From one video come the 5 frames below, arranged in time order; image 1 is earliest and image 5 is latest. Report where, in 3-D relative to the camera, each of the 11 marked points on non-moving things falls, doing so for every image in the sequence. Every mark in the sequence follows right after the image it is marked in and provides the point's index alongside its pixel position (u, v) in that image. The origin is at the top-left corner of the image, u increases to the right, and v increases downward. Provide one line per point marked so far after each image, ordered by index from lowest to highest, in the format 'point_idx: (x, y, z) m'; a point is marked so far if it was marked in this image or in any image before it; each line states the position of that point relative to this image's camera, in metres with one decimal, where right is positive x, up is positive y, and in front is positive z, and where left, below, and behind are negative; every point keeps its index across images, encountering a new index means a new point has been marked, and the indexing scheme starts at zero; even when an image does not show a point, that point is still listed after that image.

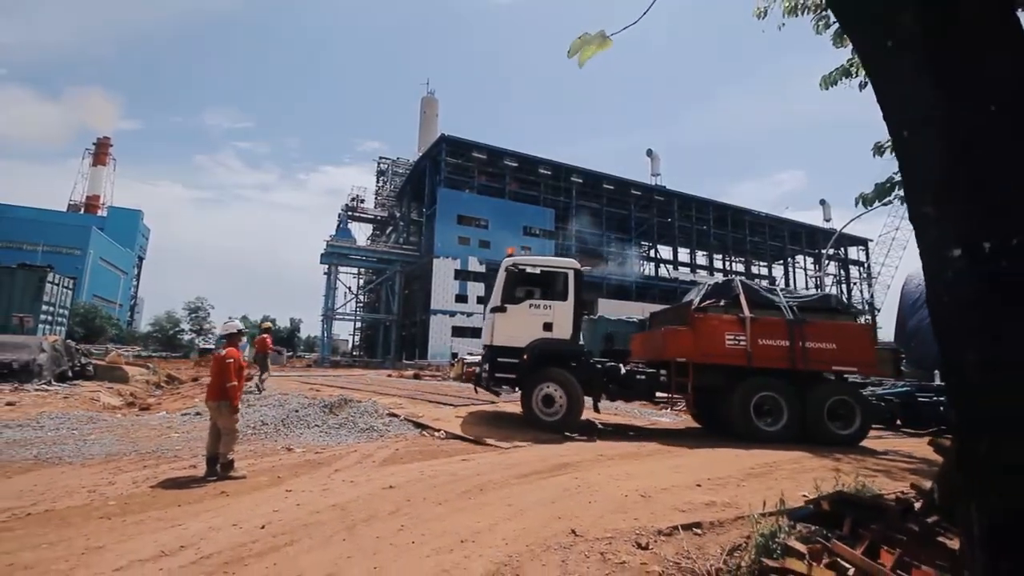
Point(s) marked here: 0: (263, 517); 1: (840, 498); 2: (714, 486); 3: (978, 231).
0: (-2.1, -1.9, +5.3) m
1: (+1.9, -1.2, +3.7) m
2: (+2.2, -2.2, +6.8) m
3: (+1.0, +0.1, +1.4) m
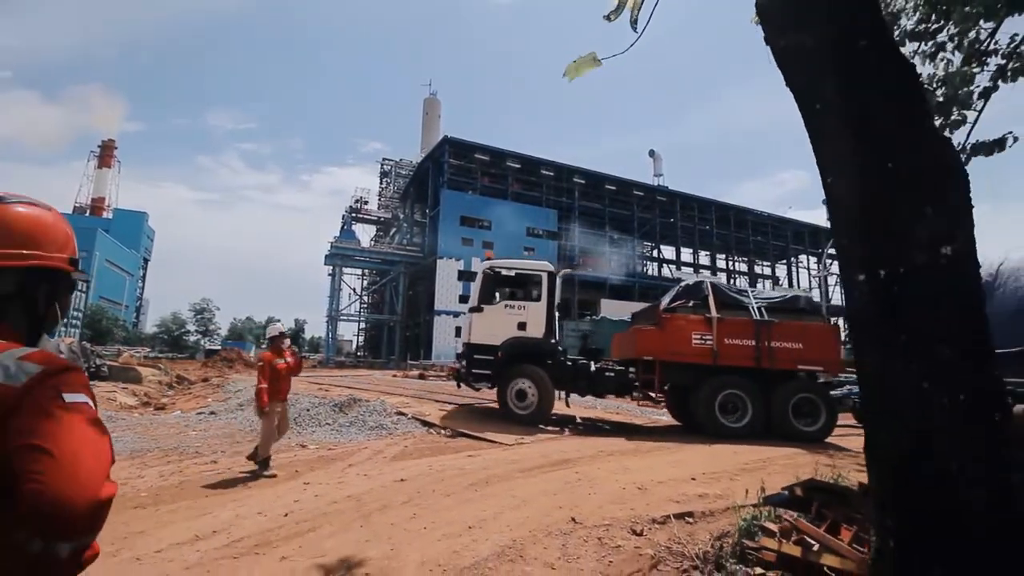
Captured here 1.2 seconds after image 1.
0: (-2.1, -2.0, +5.7) m
1: (+2.0, -1.3, +4.1) m
2: (+2.3, -2.2, +7.1) m
3: (+1.0, +0.1, +1.8) m
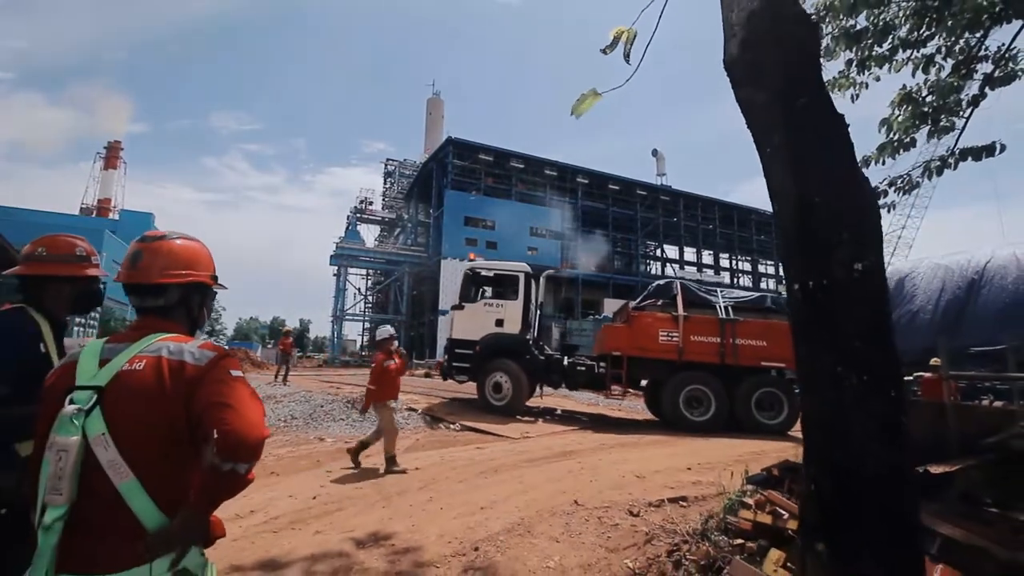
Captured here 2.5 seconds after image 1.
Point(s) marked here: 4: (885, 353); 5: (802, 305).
0: (-2.0, -2.0, +6.2) m
1: (+2.0, -1.3, +4.6) m
2: (+2.3, -2.2, +7.7) m
3: (+1.1, +0.1, +2.3) m
4: (+1.3, -0.2, +2.2) m
5: (+1.1, -0.1, +2.3) m
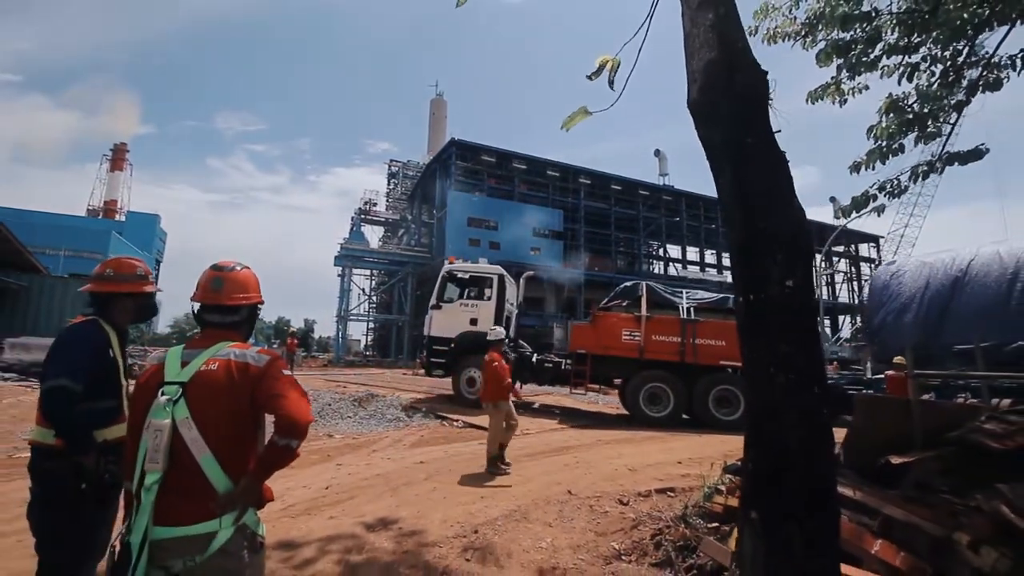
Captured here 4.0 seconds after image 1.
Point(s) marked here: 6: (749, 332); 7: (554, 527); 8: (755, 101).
0: (-2.0, -2.1, +6.7) m
1: (+2.0, -1.4, +5.0) m
2: (+2.3, -2.3, +8.1) m
3: (+1.0, 0.0, +2.7) m
4: (+1.3, -0.3, +2.6) m
5: (+1.0, -0.1, +2.7) m
6: (+1.0, -0.2, +2.7) m
7: (+0.3, -2.0, +5.2) m
8: (+1.2, +0.9, +3.0) m
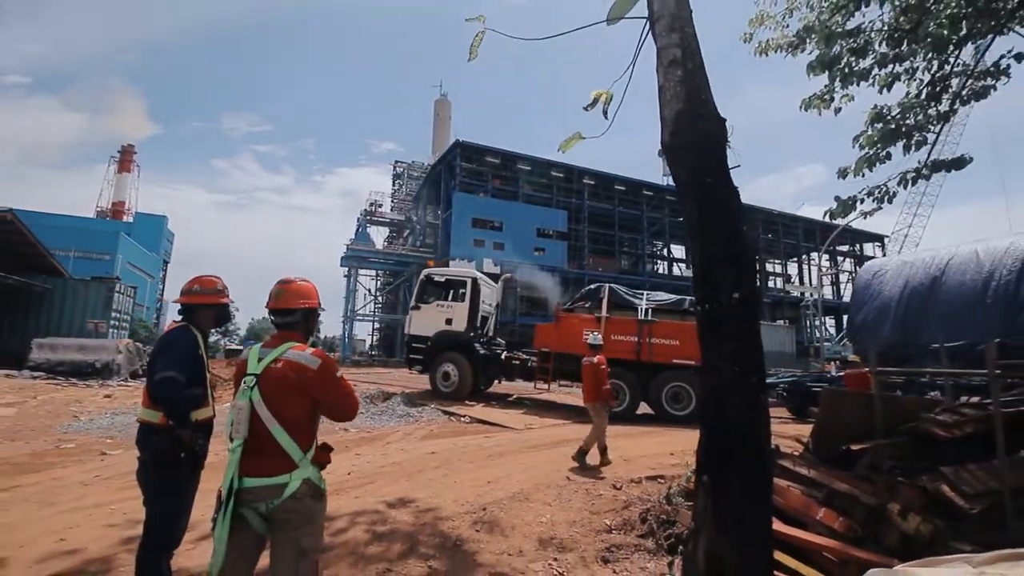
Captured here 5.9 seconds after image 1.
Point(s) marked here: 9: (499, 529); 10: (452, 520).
0: (-2.0, -2.1, +7.4) m
1: (+2.0, -1.4, +5.7) m
2: (+2.4, -2.3, +8.8) m
3: (+1.1, -0.1, +3.4) m
4: (+1.3, -0.3, +3.3) m
5: (+1.0, -0.2, +3.4) m
6: (+1.0, -0.3, +3.4) m
7: (+0.4, -2.1, +5.9) m
8: (+1.2, +0.8, +3.7) m
9: (-0.1, -2.1, +5.3) m
10: (-0.5, -2.0, +5.5) m
